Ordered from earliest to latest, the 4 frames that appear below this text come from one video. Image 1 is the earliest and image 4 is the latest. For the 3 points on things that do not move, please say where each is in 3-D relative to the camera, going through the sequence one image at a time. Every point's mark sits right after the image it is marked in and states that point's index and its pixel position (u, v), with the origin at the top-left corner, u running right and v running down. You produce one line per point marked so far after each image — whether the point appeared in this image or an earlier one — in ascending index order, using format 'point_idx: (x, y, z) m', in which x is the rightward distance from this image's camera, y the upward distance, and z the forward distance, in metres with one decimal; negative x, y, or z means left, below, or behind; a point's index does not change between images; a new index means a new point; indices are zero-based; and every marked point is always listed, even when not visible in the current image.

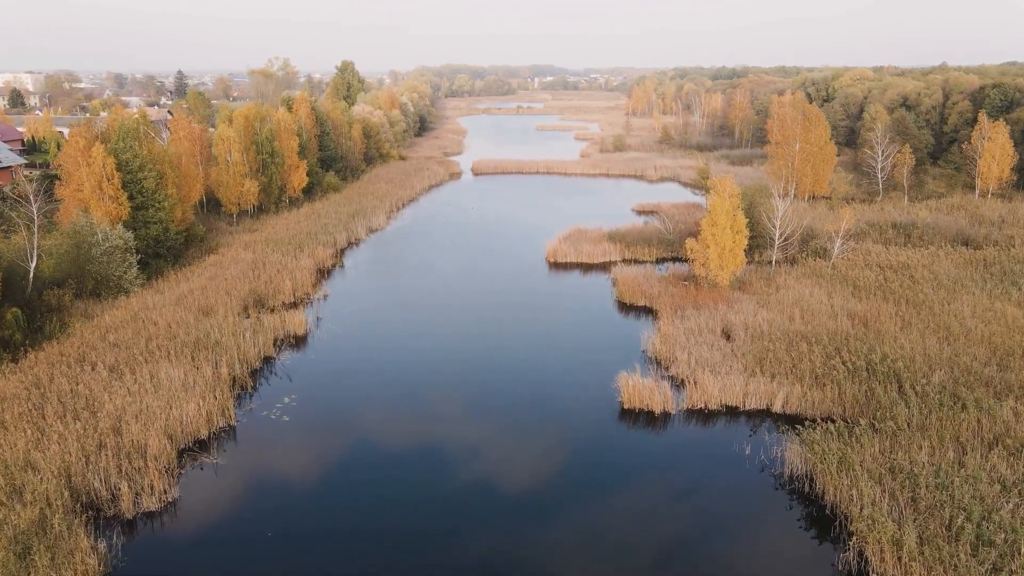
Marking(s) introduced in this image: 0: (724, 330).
0: (+5.9, -1.2, +16.5) m
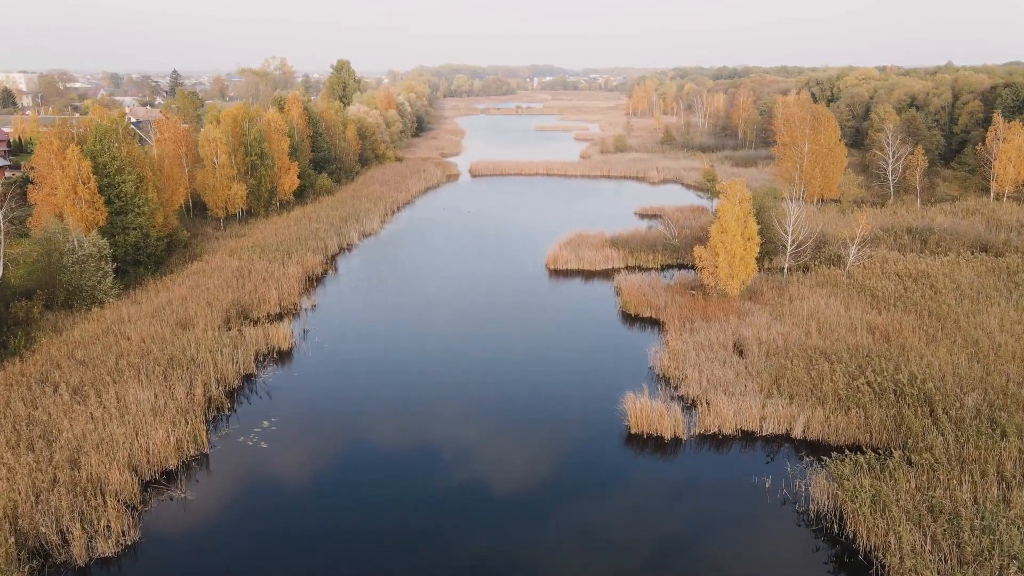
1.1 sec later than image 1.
0: (+5.9, -1.5, +15.5) m
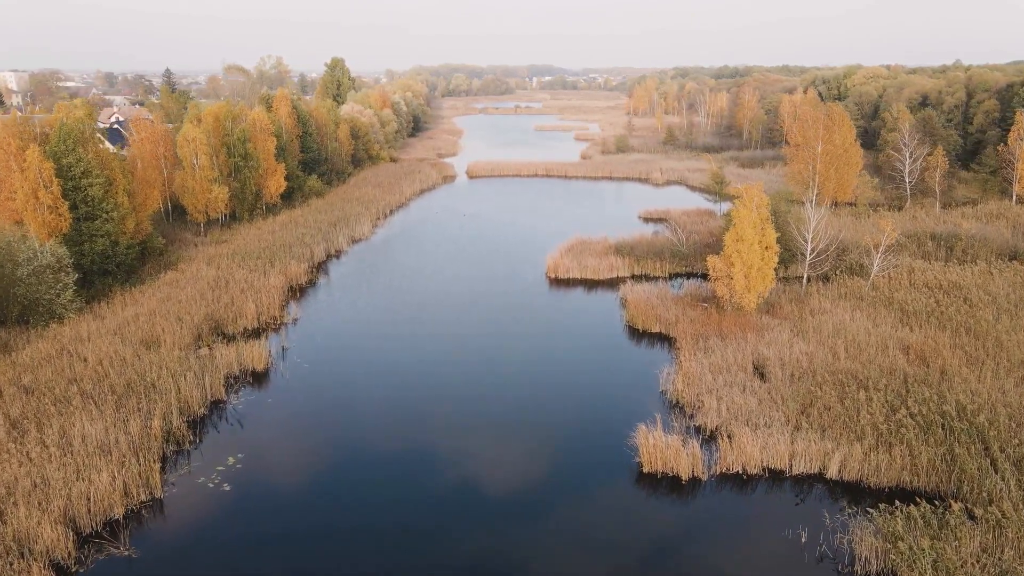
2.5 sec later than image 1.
0: (+5.8, -1.9, +14.1) m
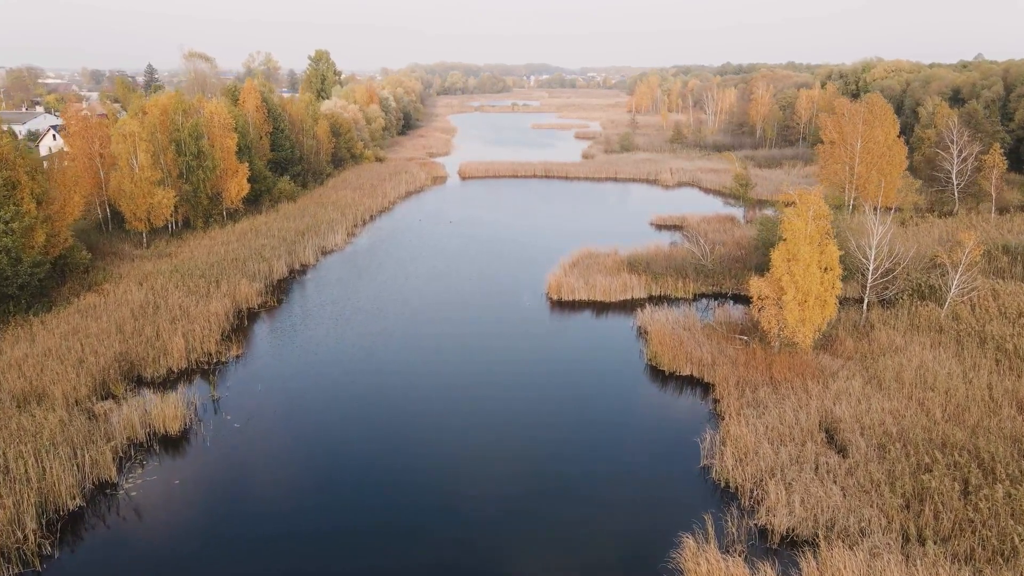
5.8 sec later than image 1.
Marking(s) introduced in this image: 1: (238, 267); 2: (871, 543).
0: (+5.7, -2.6, +10.7) m
1: (-8.8, +0.7, +19.3) m
2: (+4.8, -3.4, +7.9) m
